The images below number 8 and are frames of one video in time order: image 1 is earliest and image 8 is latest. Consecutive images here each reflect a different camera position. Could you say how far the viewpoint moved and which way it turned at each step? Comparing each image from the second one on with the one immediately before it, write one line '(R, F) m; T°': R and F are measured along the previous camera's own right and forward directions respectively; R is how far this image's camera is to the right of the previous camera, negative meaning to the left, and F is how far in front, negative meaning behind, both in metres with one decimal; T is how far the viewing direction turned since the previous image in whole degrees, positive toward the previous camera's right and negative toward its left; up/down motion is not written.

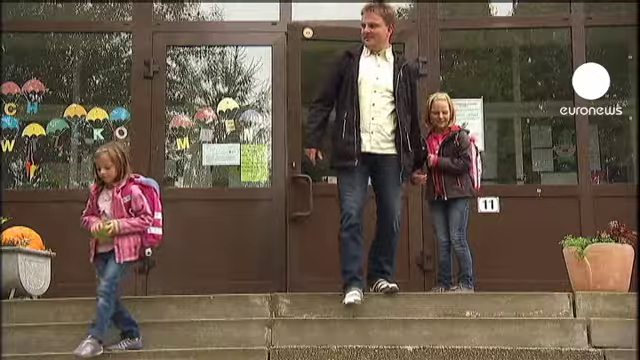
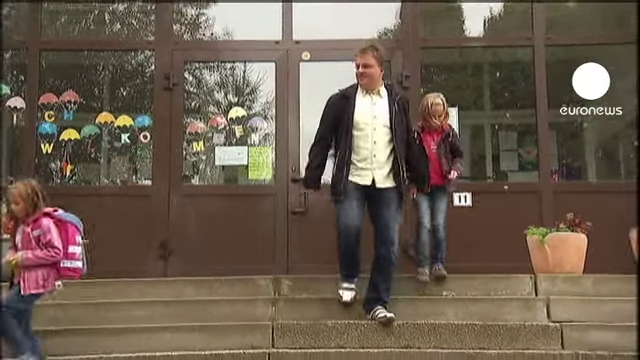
(+0.1, -1.0) m; 0°
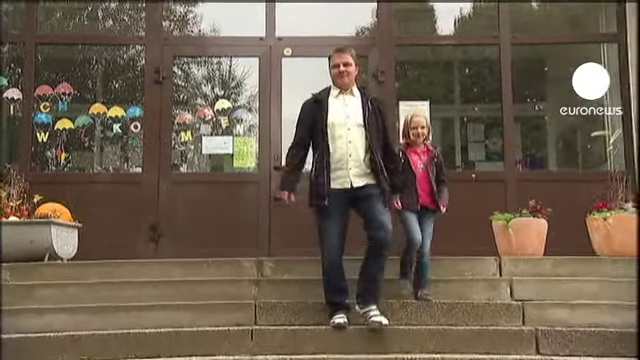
(+0.1, -0.5) m; +1°
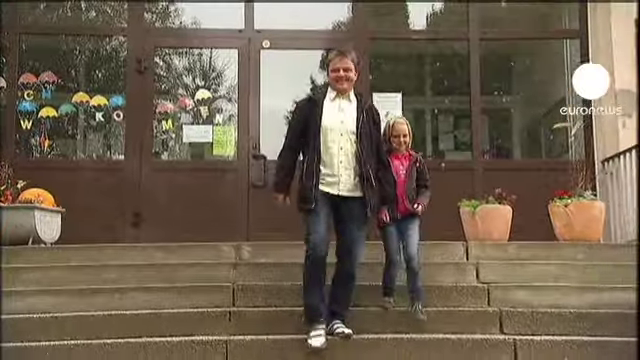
(+0.1, -0.3) m; +2°
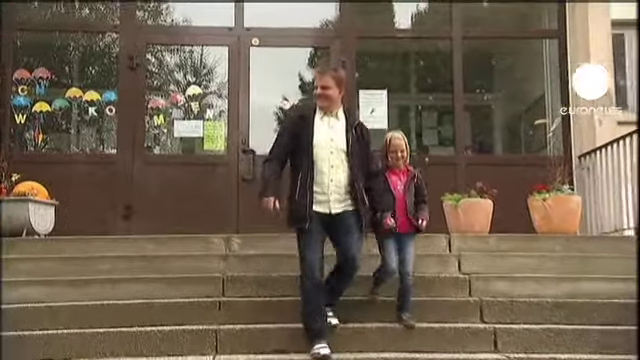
(0.0, -0.2) m; +1°
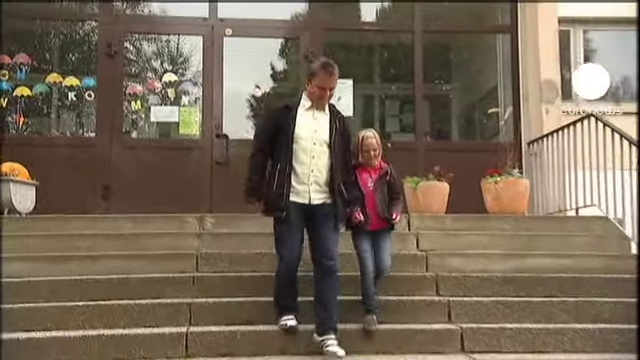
(+0.1, -0.6) m; +2°
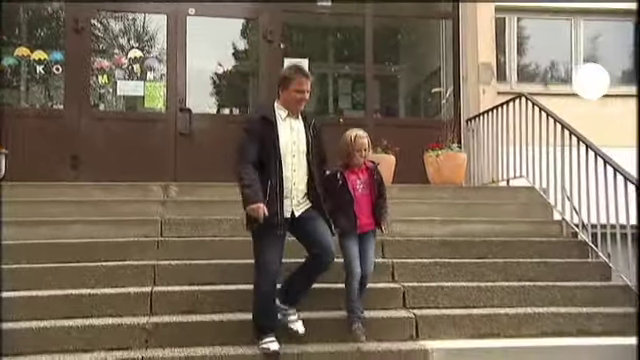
(0.0, -0.8) m; +4°
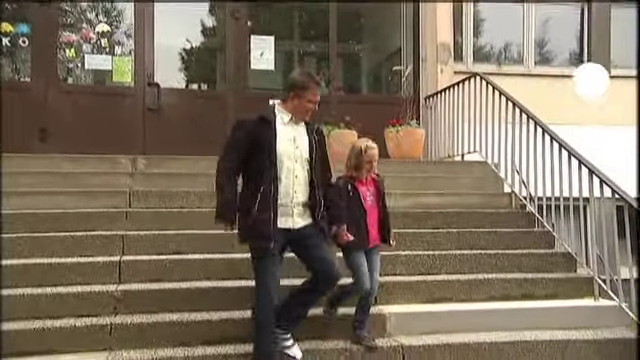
(0.0, -0.4) m; +3°
